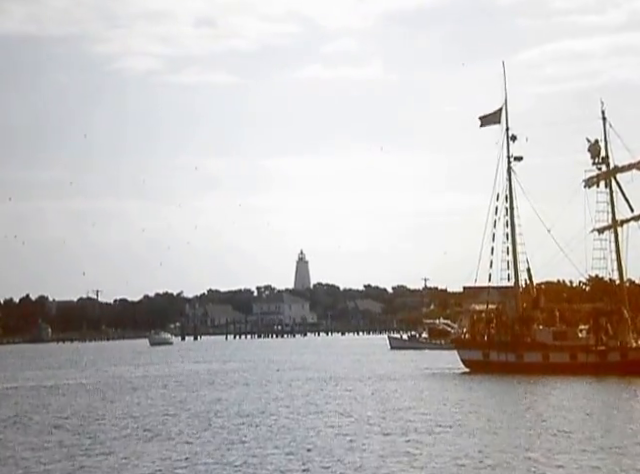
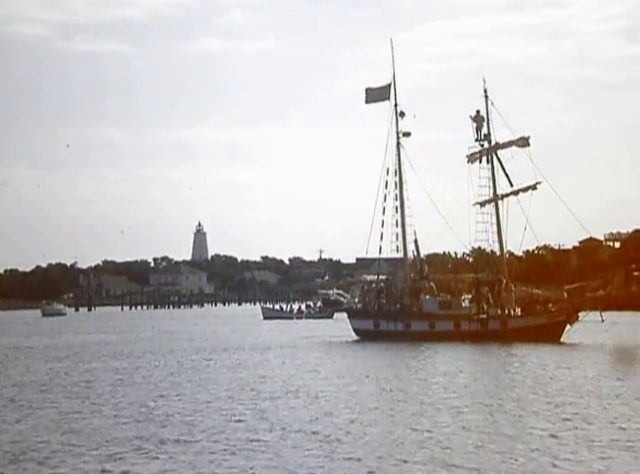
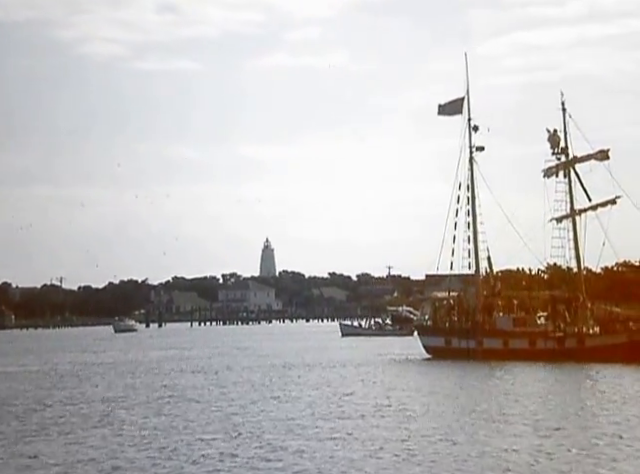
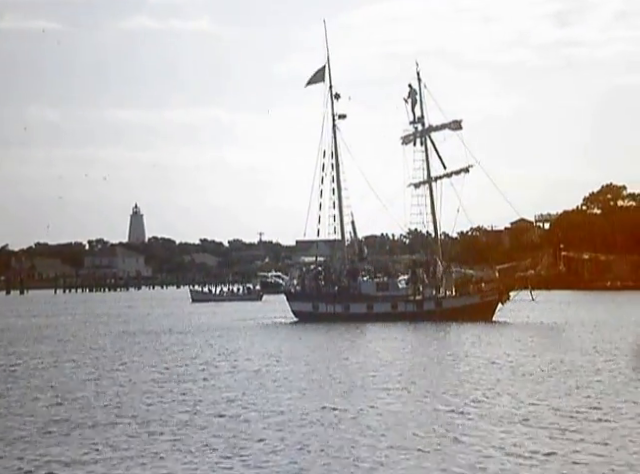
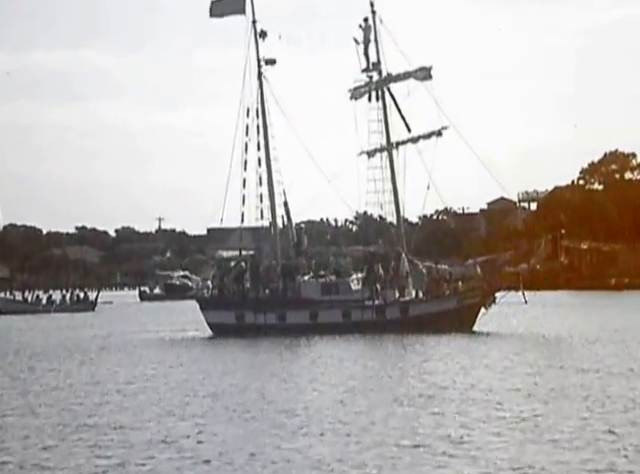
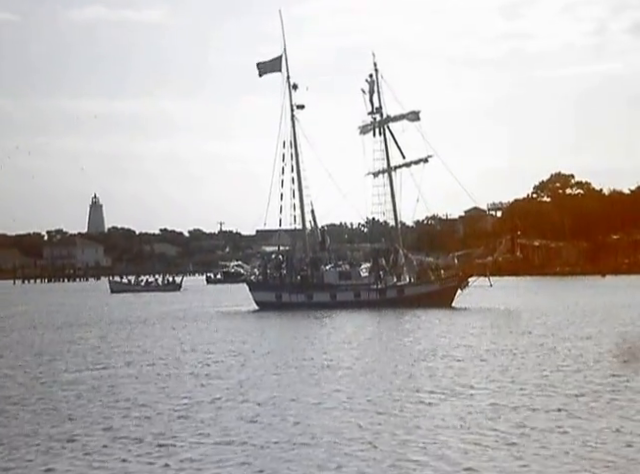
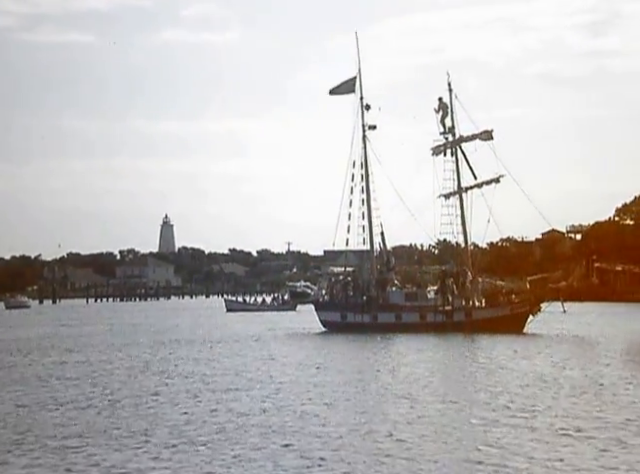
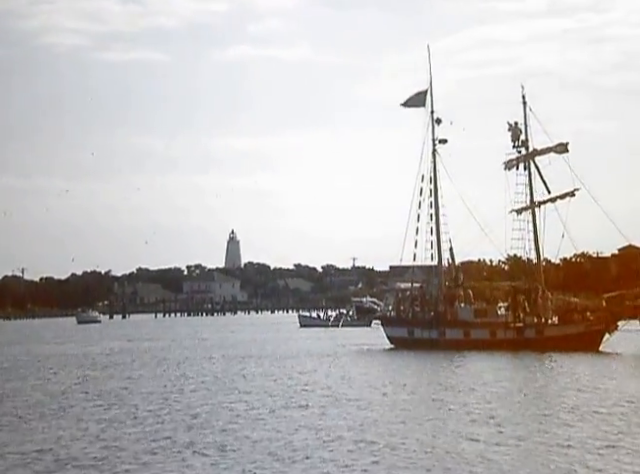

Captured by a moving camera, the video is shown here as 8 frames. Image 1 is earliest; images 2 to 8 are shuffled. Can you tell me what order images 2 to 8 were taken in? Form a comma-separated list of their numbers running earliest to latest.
3, 8, 2, 7, 4, 6, 5
